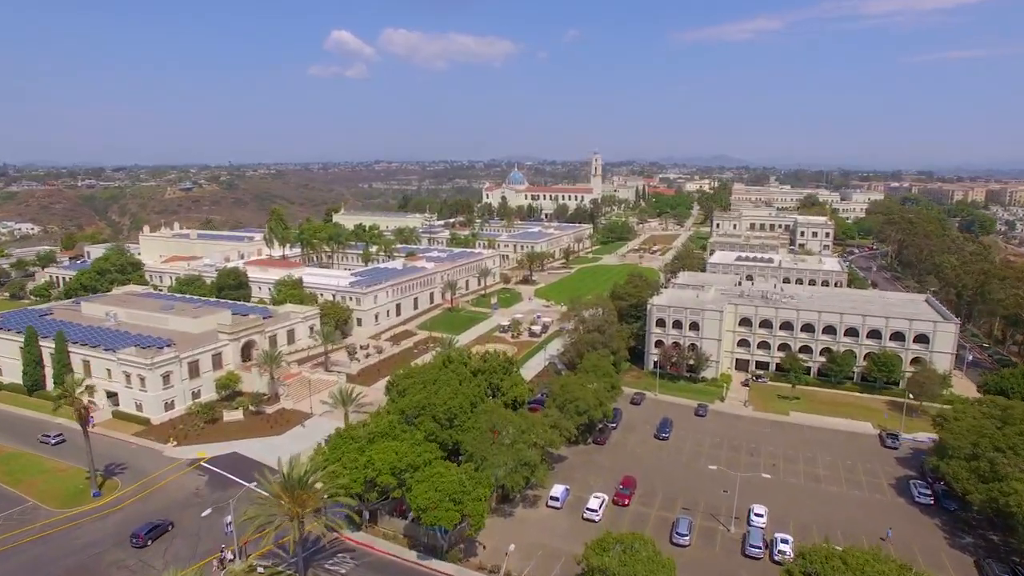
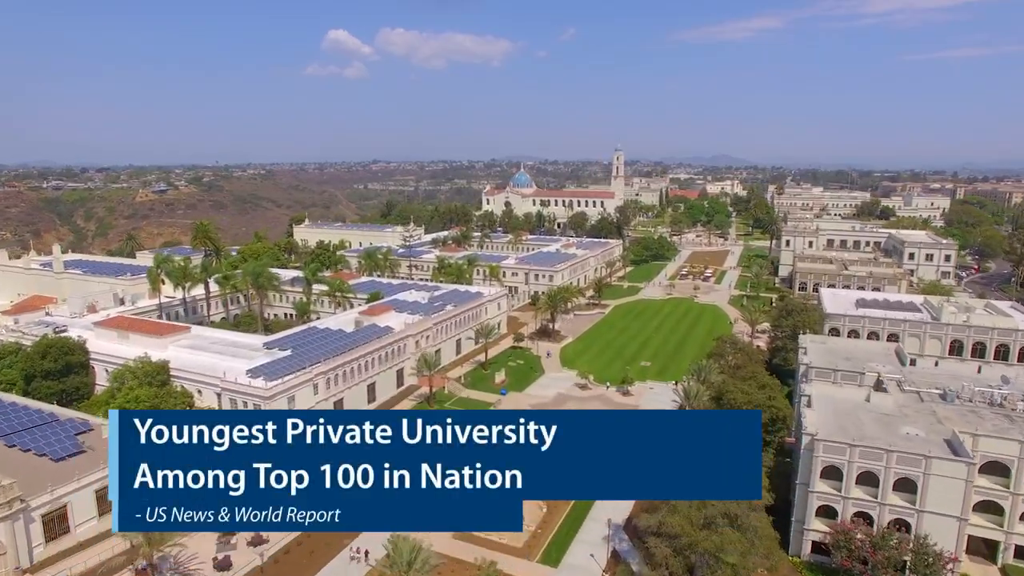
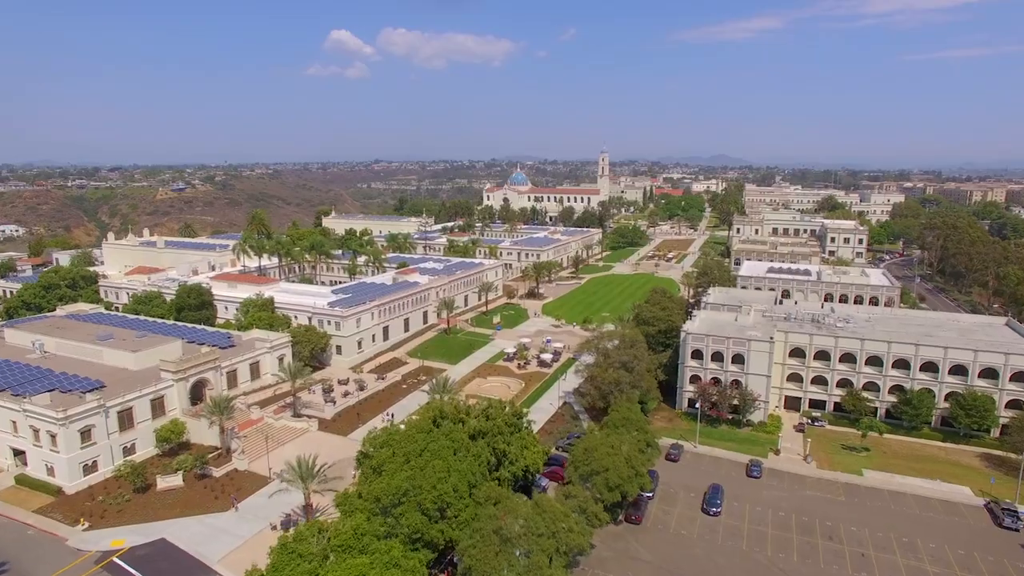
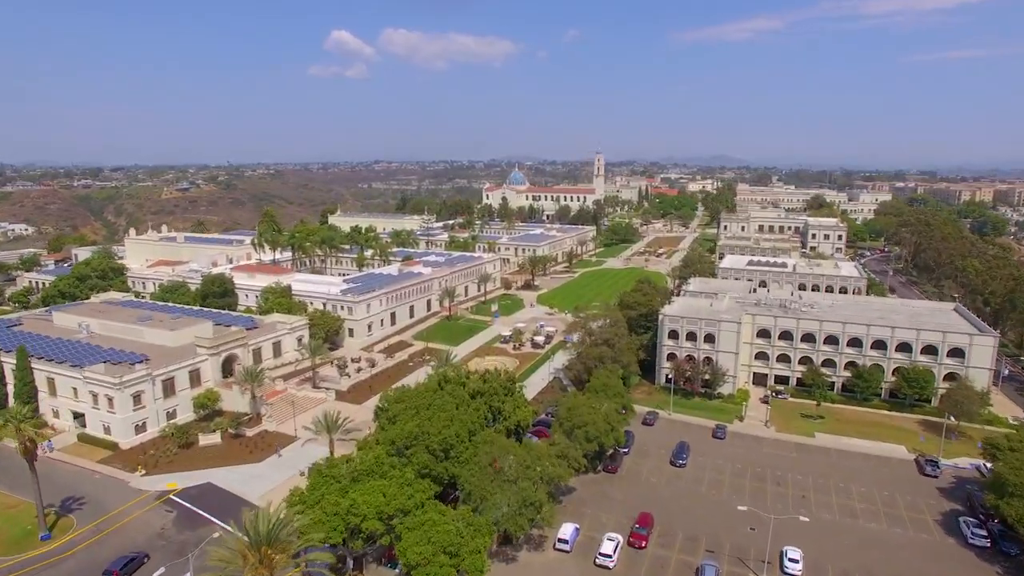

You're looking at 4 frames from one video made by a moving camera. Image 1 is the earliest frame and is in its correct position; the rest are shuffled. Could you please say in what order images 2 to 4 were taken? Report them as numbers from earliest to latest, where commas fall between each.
4, 3, 2
